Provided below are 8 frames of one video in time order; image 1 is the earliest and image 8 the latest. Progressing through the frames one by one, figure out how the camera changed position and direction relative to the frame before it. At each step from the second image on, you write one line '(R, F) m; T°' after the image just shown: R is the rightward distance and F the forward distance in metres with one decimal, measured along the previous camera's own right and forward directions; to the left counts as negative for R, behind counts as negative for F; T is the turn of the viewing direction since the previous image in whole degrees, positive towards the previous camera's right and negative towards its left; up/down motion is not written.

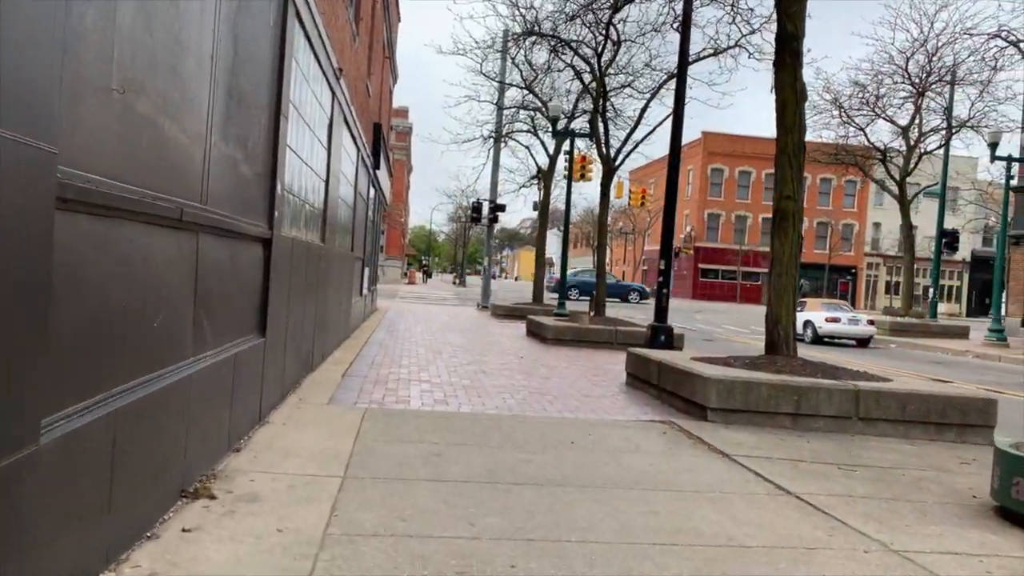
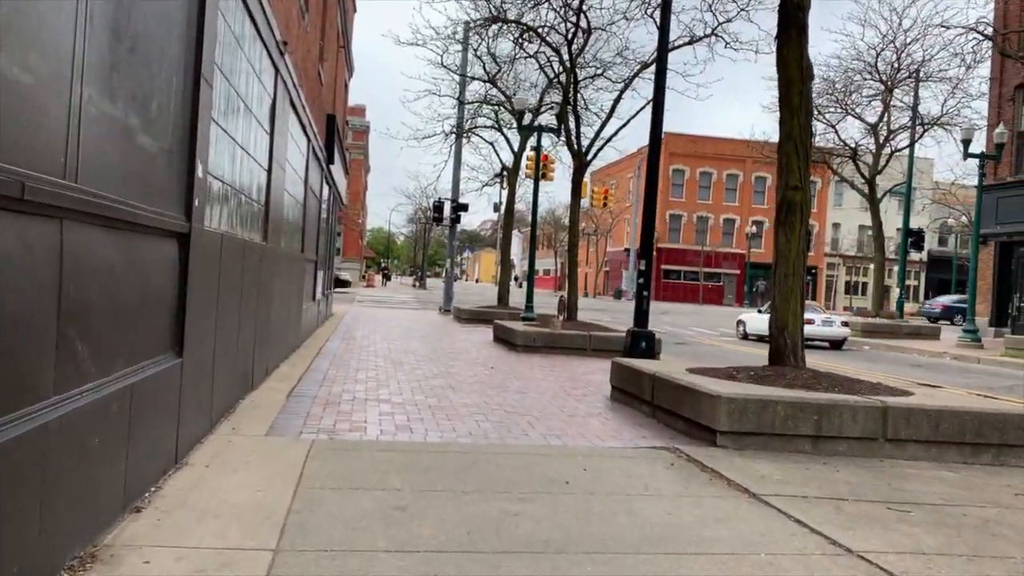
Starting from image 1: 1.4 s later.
(-0.1, +1.2) m; +3°
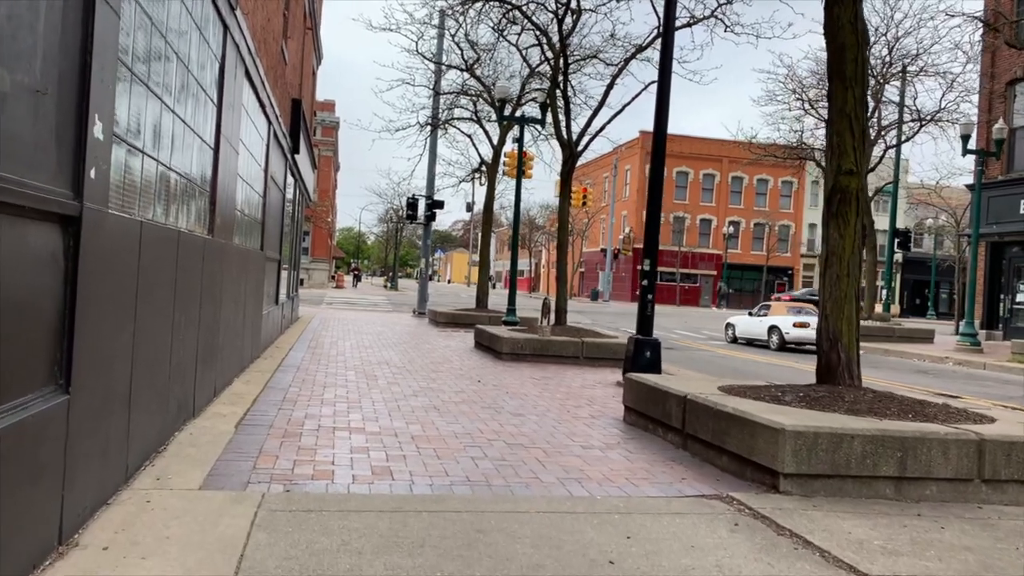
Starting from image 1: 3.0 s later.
(-0.3, +1.5) m; +2°
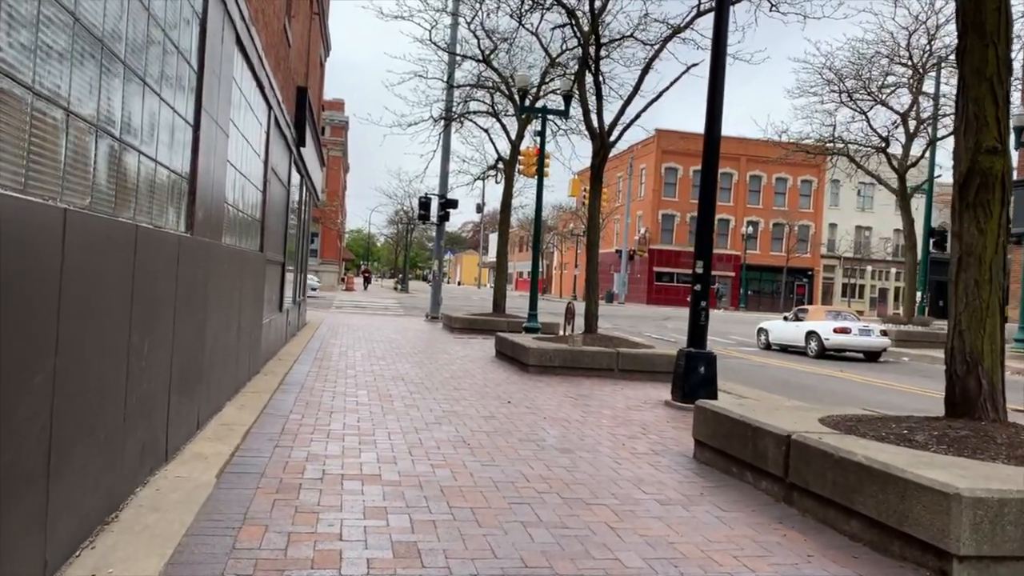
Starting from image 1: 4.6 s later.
(-0.3, +1.4) m; -1°
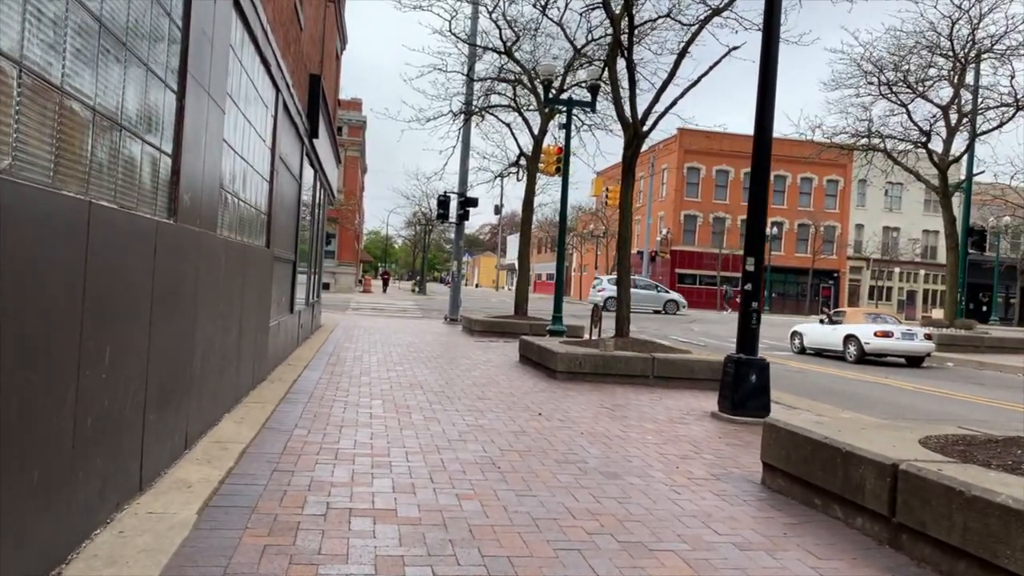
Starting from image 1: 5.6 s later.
(-0.1, +0.9) m; -1°
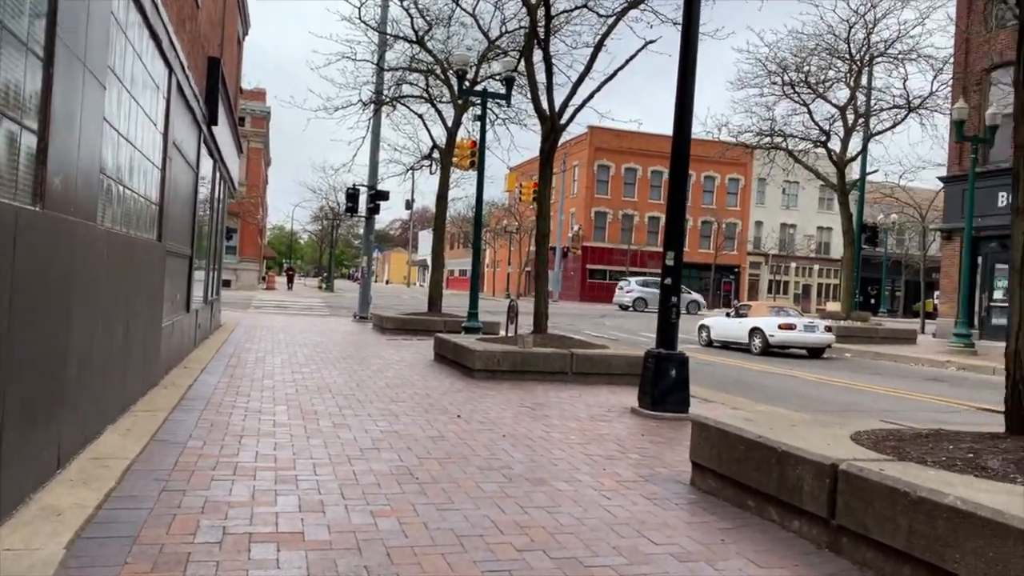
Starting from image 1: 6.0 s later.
(-0.1, +0.4) m; +6°
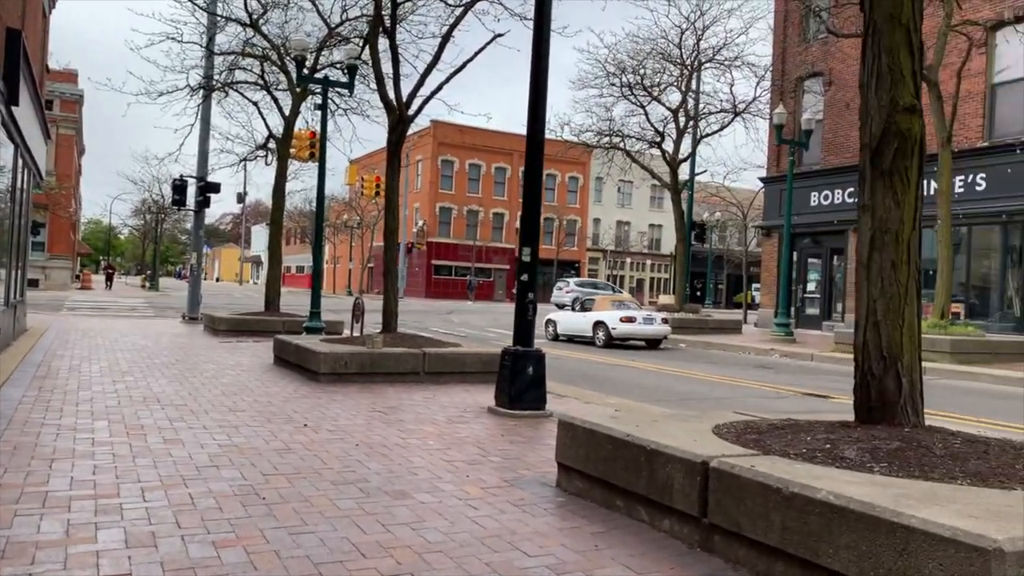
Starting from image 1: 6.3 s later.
(-0.1, +0.3) m; +11°
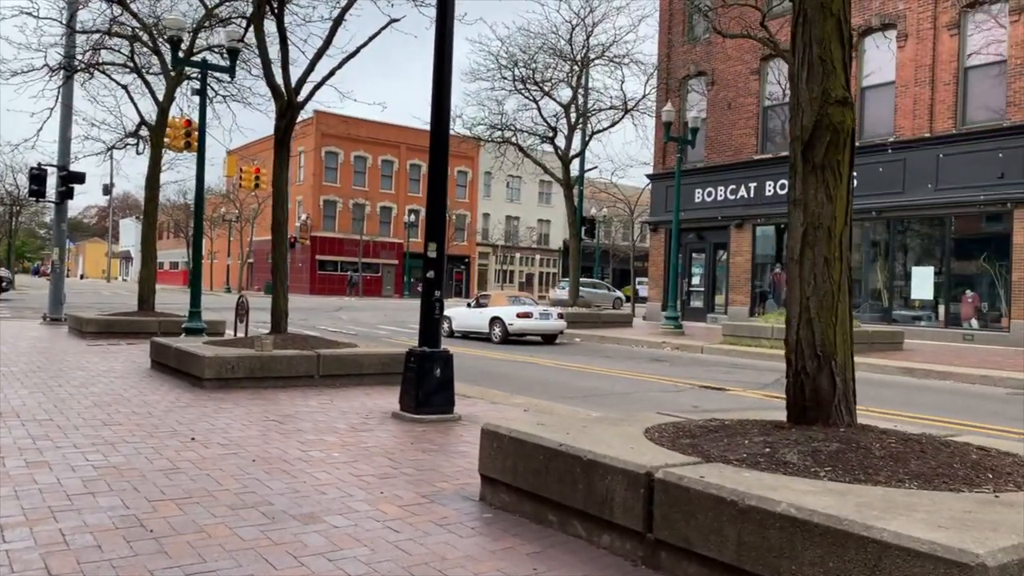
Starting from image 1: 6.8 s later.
(-0.2, +0.4) m; +8°
